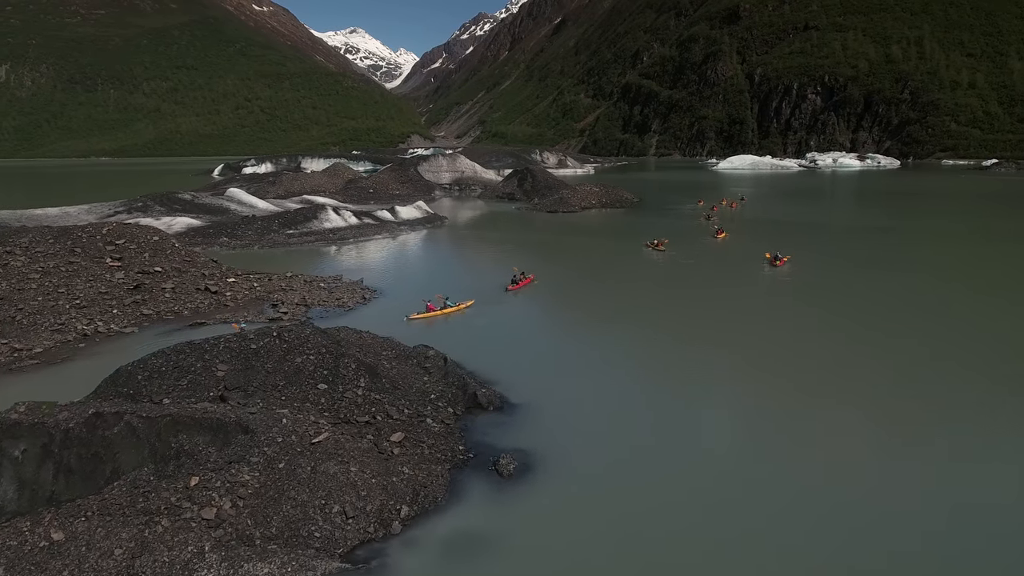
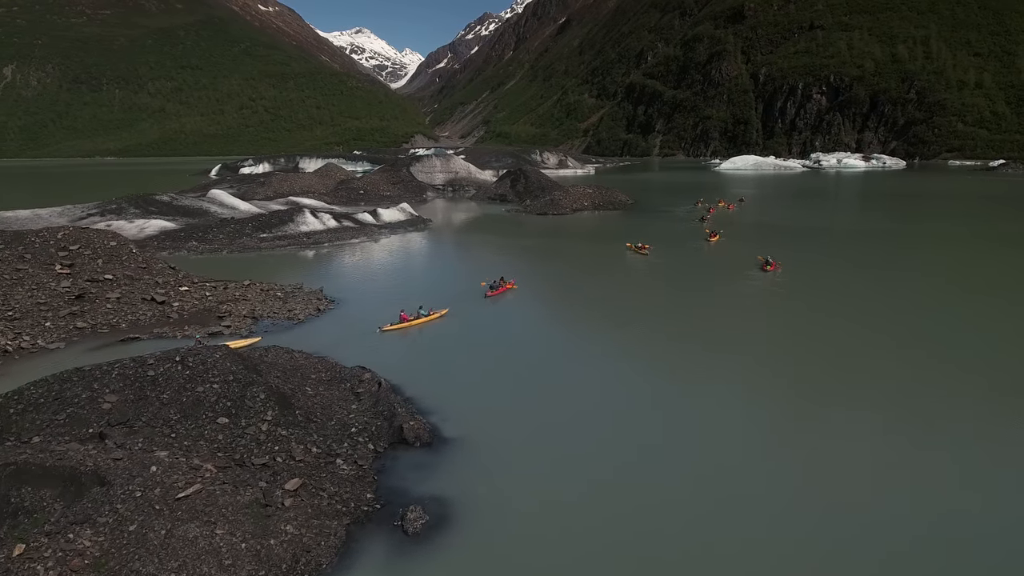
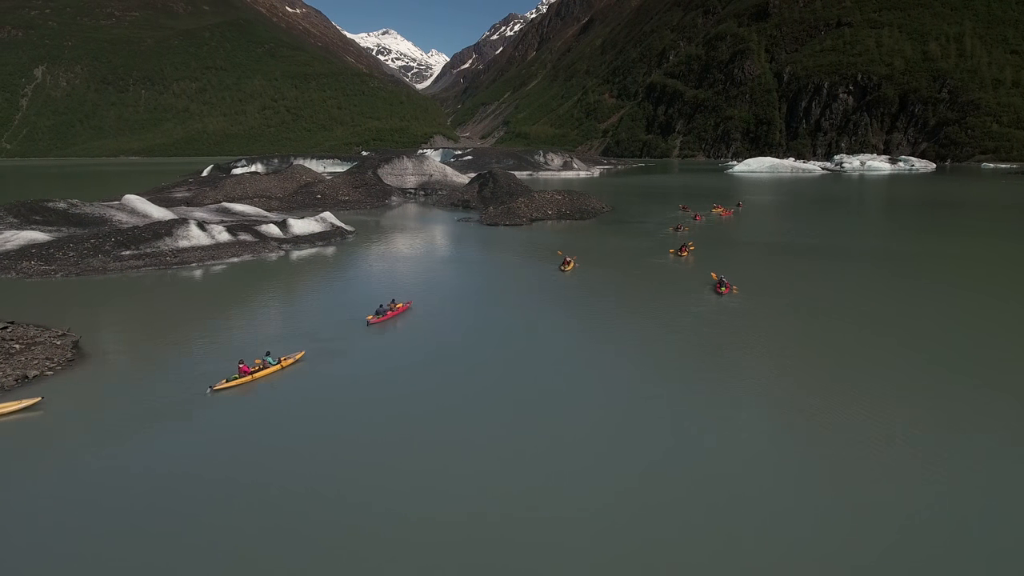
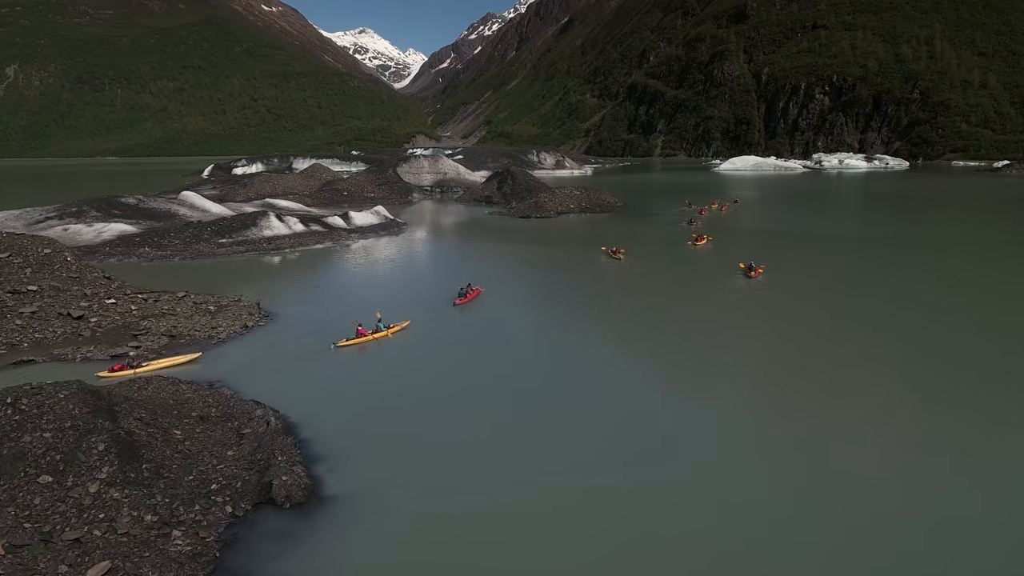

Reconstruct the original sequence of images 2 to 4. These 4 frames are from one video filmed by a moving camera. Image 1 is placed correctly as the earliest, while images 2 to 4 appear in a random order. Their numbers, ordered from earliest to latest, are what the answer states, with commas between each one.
2, 4, 3
